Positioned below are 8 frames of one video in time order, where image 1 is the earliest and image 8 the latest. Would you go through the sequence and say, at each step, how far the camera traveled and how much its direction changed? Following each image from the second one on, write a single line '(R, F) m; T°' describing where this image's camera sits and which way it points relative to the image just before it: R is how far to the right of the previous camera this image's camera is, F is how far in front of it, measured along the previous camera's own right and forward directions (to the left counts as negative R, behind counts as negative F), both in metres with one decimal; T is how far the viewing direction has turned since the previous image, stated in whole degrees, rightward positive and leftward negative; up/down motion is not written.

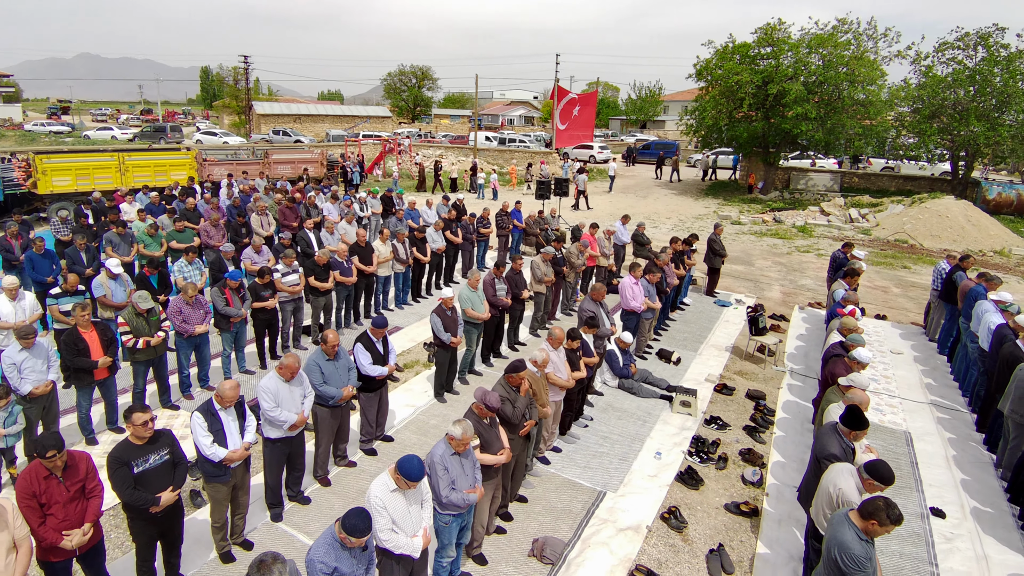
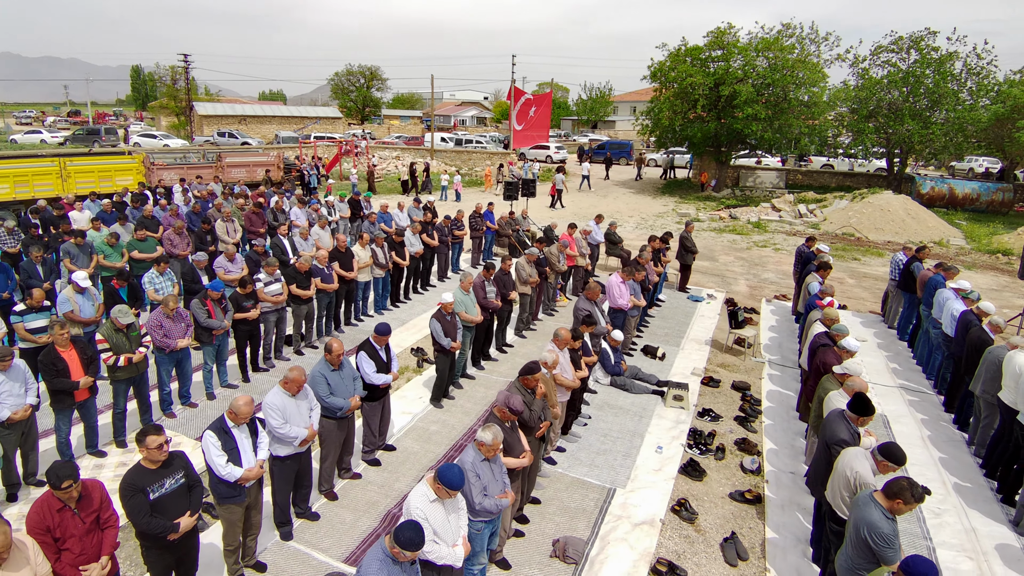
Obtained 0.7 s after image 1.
(-0.6, 0.0) m; +5°
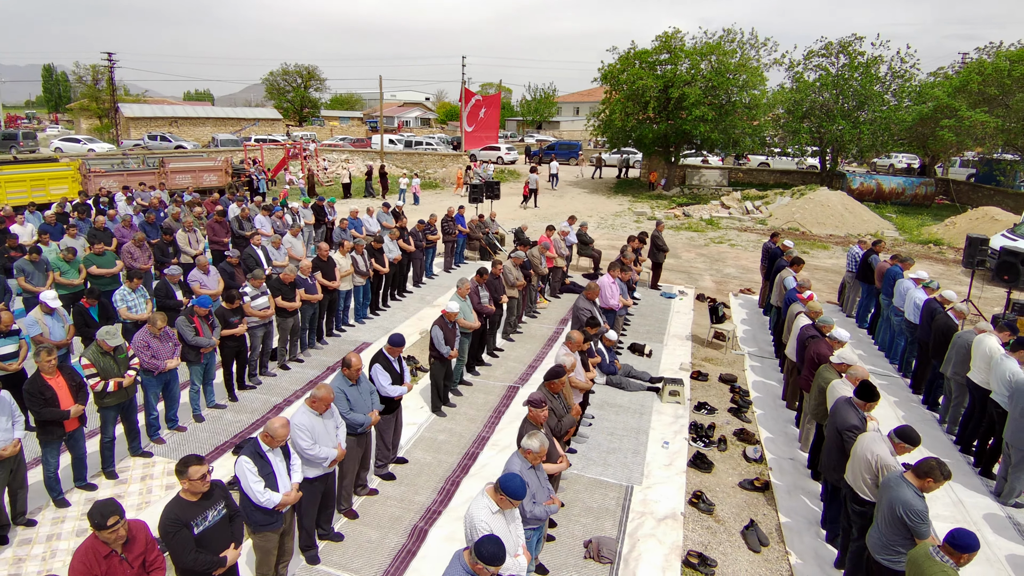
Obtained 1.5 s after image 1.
(-0.8, 0.0) m; +6°
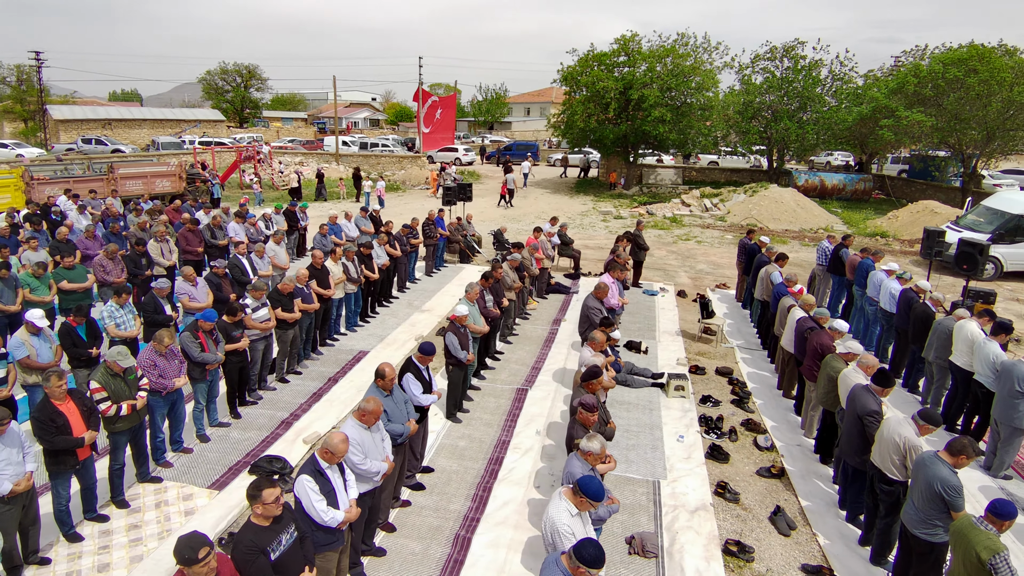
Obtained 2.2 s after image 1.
(-0.9, 0.0) m; +5°
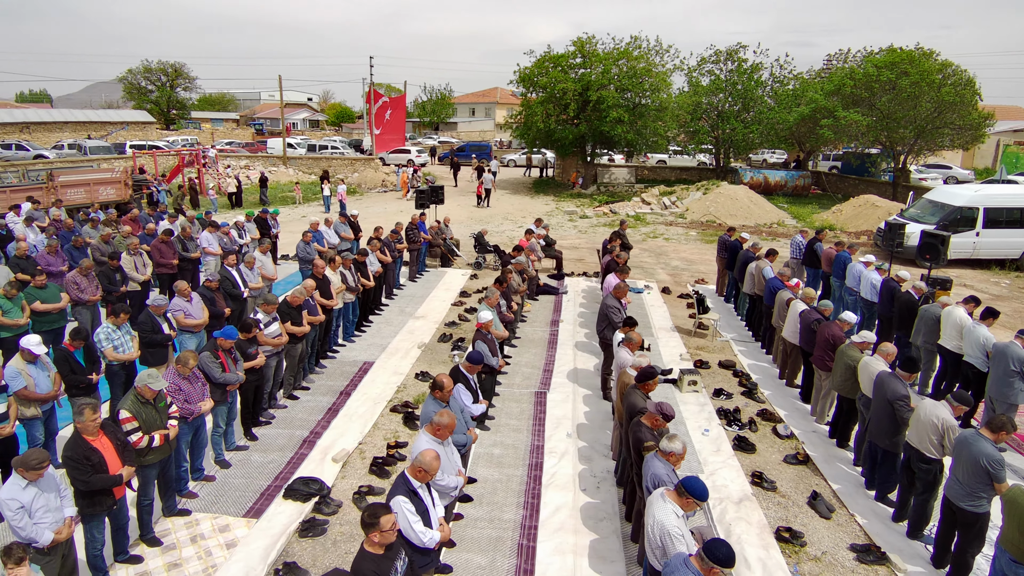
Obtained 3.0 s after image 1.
(-1.2, +0.1) m; +6°
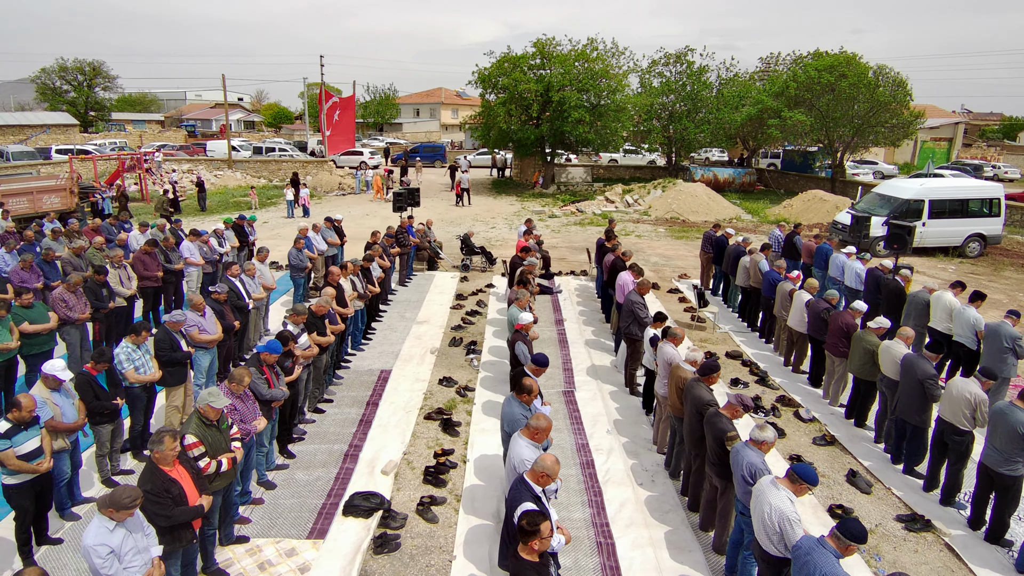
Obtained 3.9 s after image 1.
(-1.3, +0.1) m; +6°
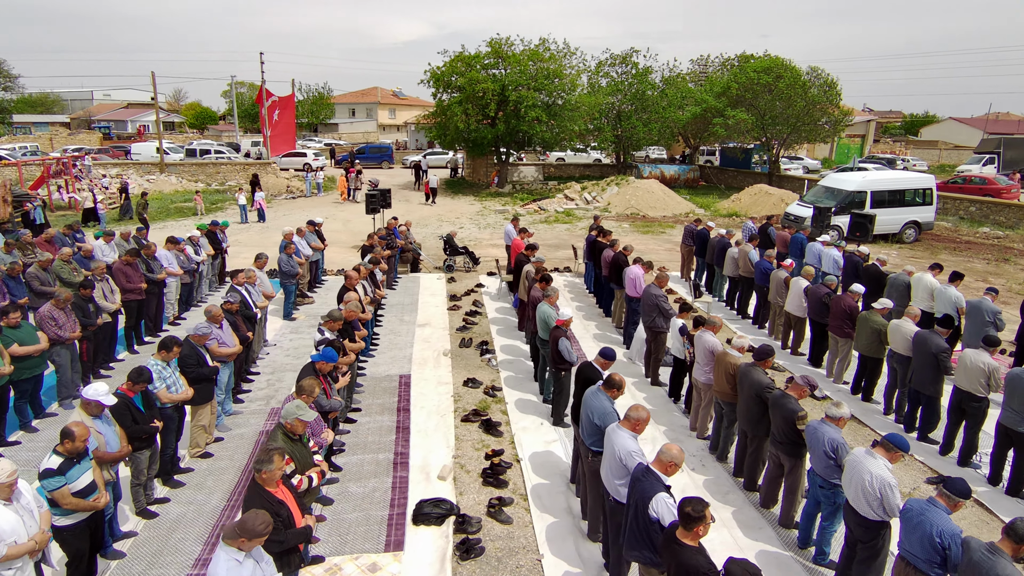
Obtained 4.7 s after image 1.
(-1.4, +0.1) m; +7°
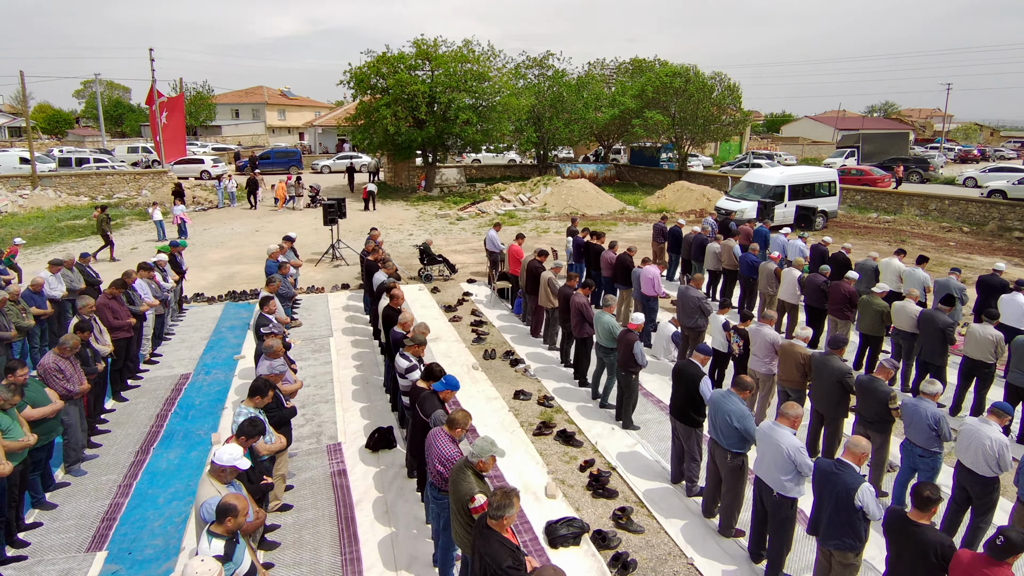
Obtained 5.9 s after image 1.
(-2.4, +0.3) m; +11°
